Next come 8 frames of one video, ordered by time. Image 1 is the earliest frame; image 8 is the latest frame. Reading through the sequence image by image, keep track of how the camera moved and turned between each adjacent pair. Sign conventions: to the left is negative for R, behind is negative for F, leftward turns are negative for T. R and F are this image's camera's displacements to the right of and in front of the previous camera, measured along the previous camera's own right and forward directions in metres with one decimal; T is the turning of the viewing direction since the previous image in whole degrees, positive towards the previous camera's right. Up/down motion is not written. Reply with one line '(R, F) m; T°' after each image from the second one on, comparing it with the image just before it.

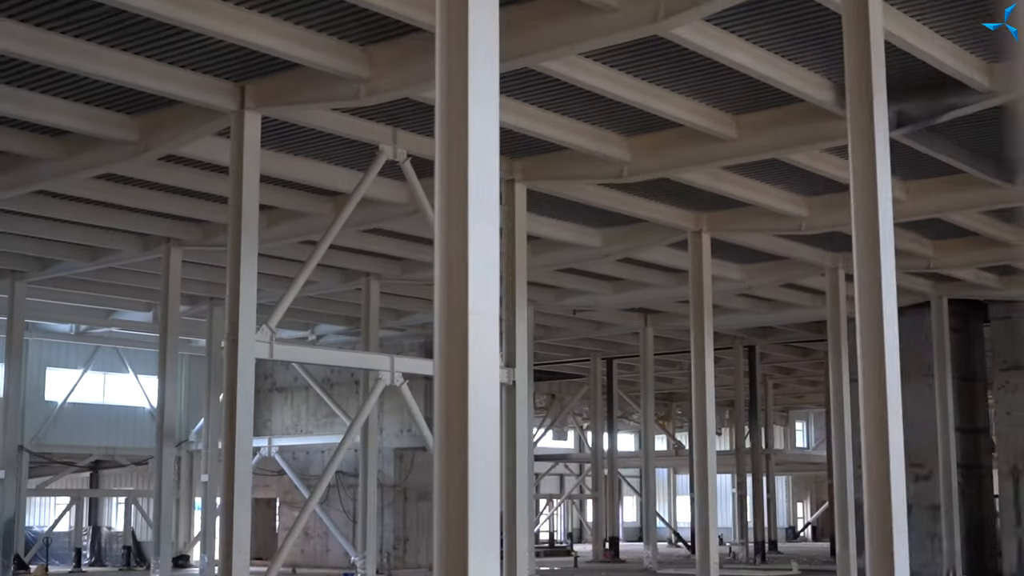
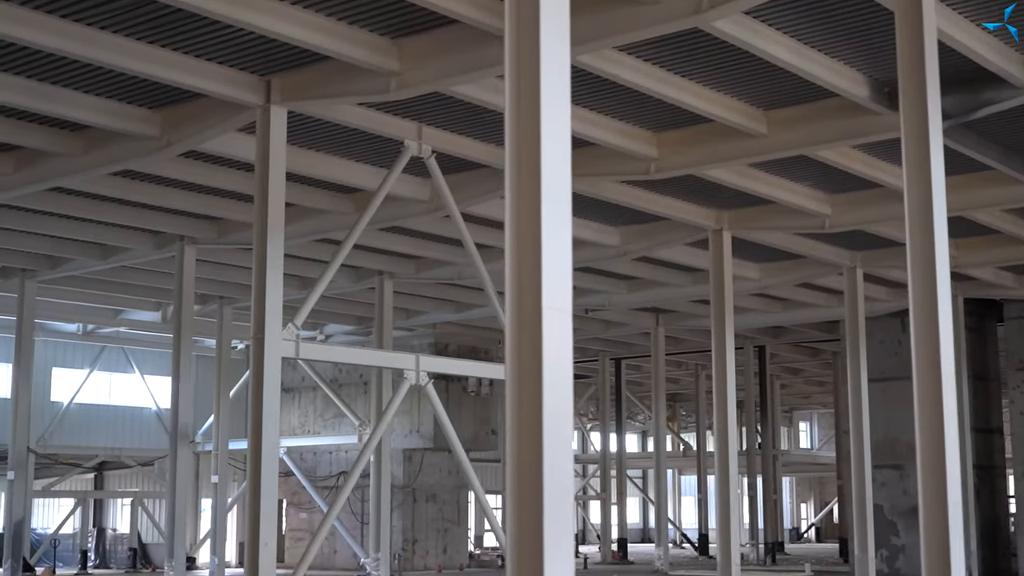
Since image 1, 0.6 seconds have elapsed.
(-0.3, +0.3) m; 0°
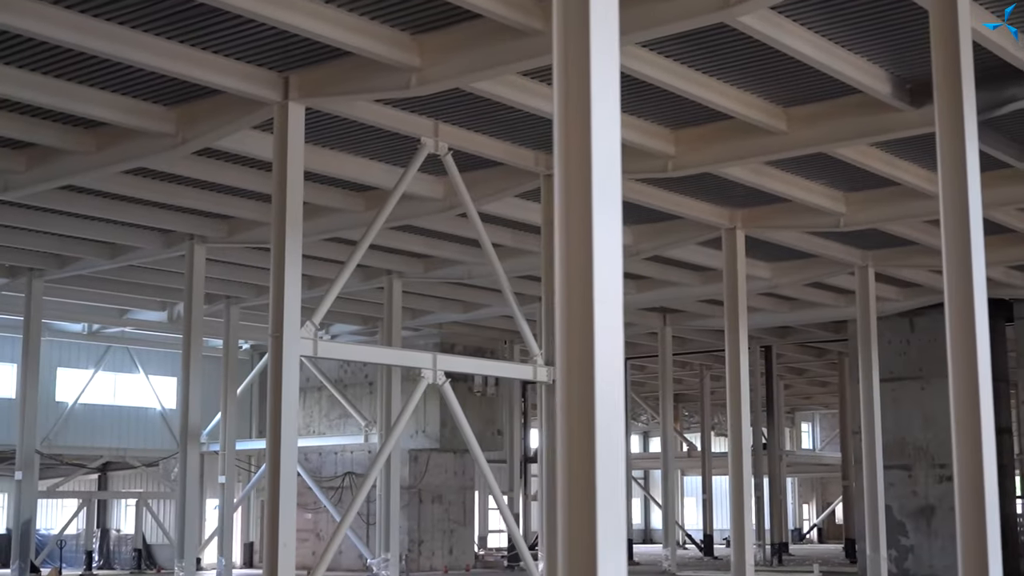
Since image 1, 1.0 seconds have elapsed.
(-0.2, +0.1) m; 0°
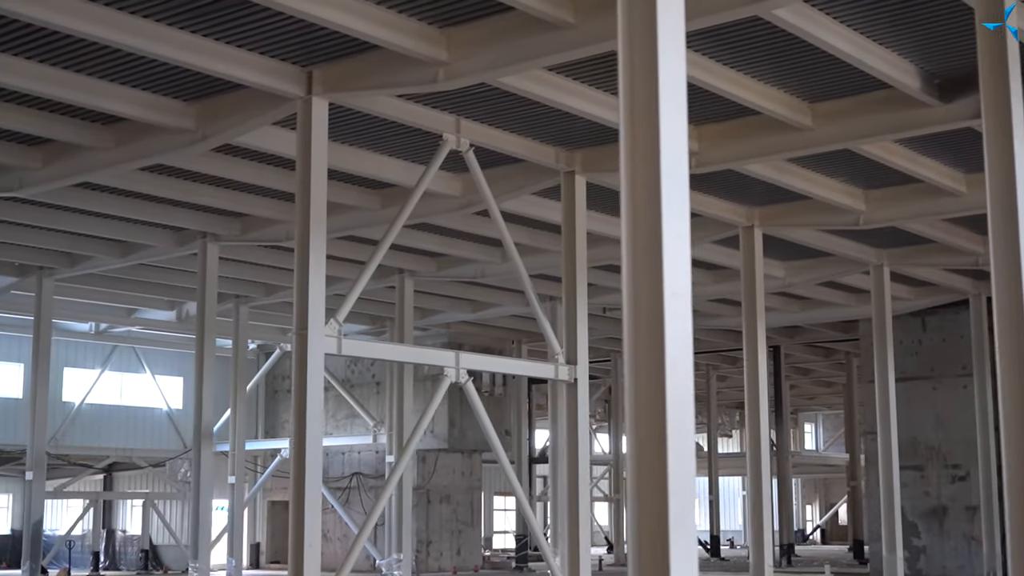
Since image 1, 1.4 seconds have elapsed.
(-0.3, +0.2) m; 0°
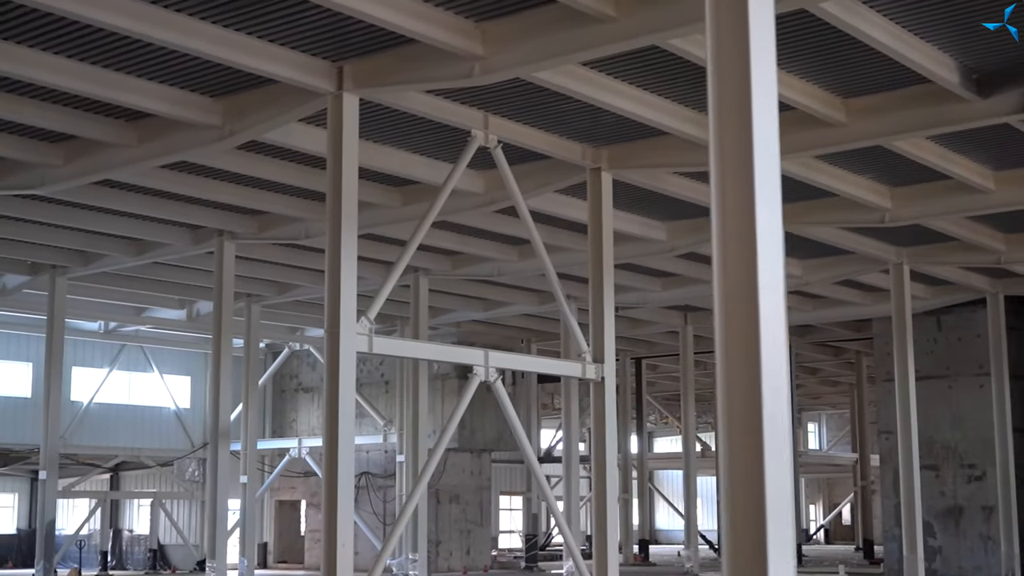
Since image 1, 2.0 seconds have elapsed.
(-0.4, +0.2) m; 0°
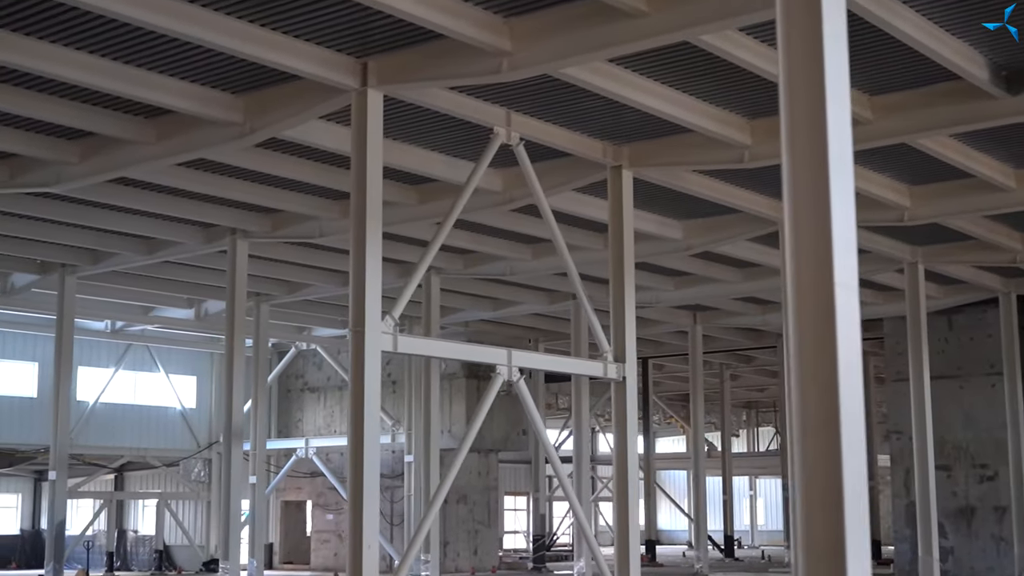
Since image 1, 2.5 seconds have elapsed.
(-0.3, +0.2) m; 0°
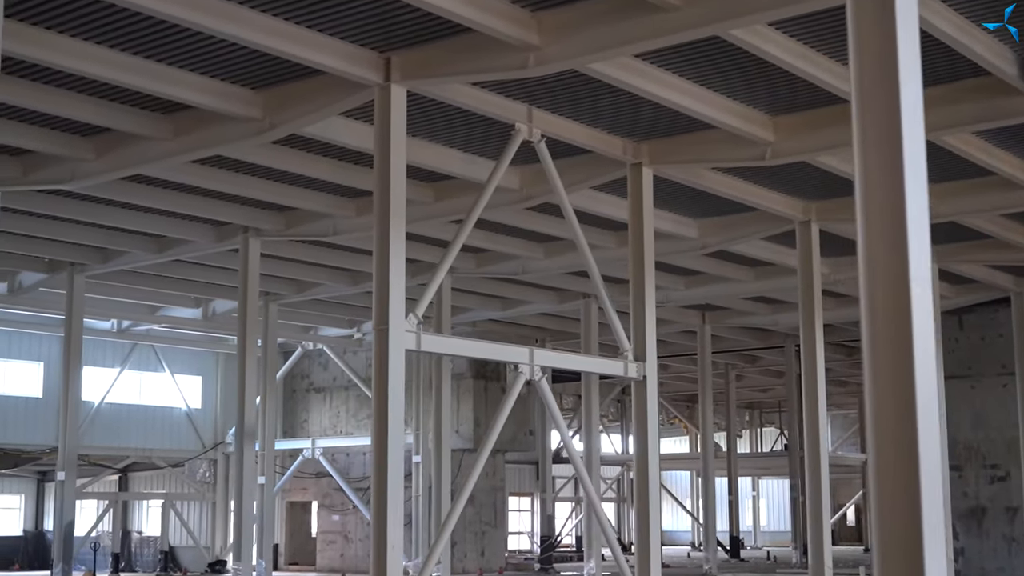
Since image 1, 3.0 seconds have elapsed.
(-0.3, +0.2) m; 0°
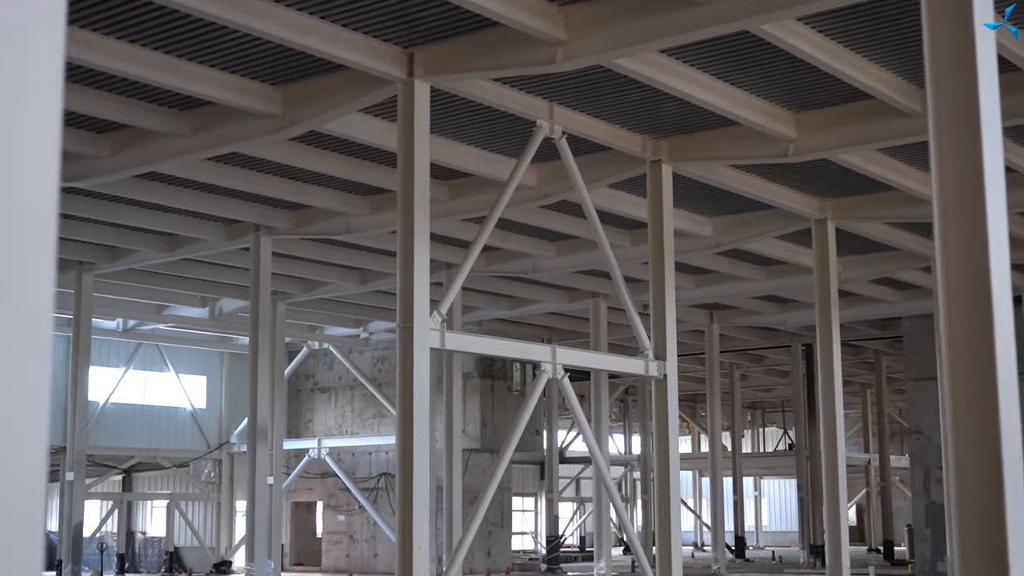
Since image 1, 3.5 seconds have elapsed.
(-0.3, +0.2) m; 0°
